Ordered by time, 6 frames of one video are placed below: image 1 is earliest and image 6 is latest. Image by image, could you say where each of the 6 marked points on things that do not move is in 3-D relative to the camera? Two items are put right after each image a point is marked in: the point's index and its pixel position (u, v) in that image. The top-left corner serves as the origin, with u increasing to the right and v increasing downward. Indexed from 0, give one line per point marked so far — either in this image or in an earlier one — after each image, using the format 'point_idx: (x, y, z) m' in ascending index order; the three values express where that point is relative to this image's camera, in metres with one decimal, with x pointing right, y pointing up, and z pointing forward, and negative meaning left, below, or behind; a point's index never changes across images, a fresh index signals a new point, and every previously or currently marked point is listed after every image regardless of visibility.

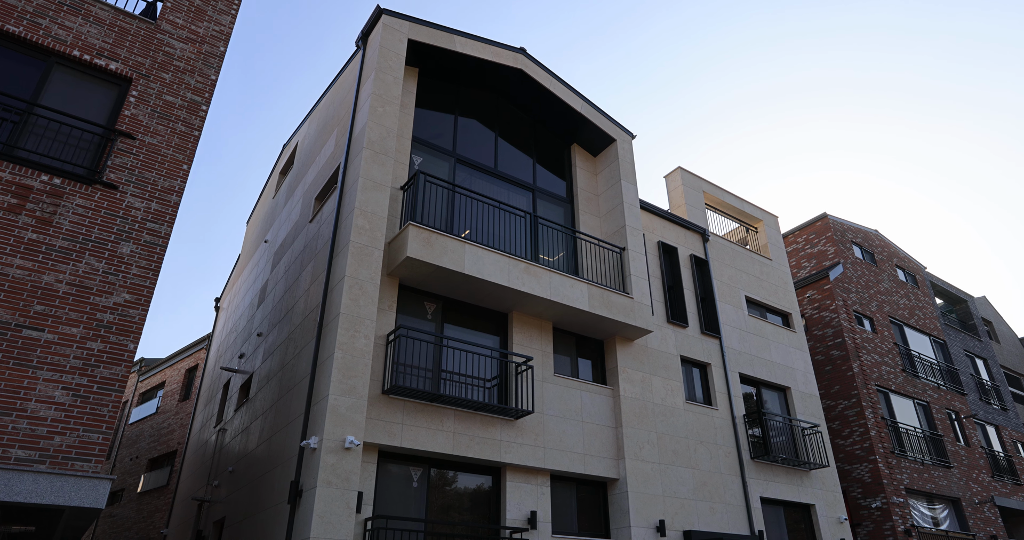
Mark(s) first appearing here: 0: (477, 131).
0: (-0.8, +3.1, +14.9) m
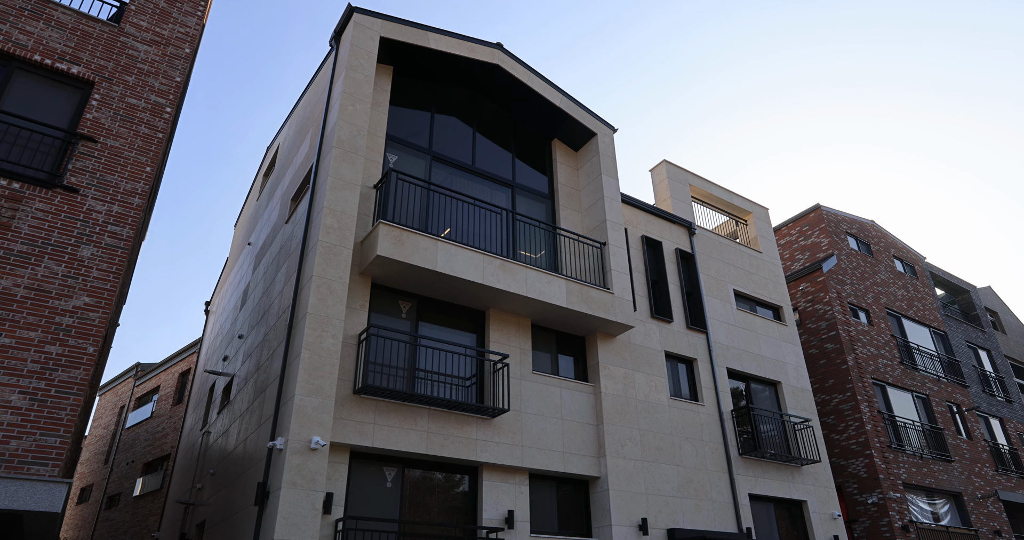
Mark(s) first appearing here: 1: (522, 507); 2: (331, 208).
0: (-1.3, +3.2, +14.8) m
1: (+0.2, -4.2, +11.8) m
2: (-3.0, +1.0, +11.0) m
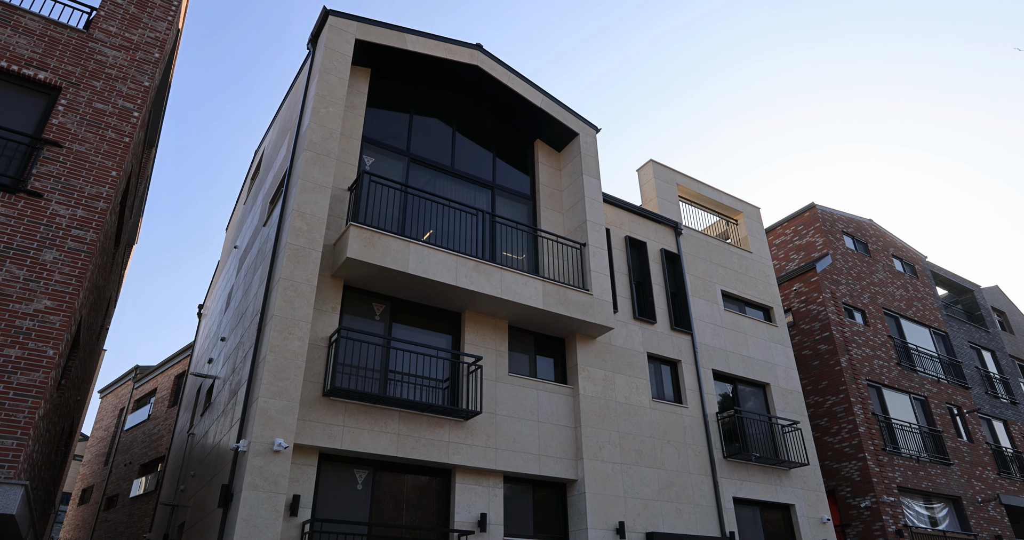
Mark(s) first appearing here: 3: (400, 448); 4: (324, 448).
0: (-1.7, +3.1, +14.8) m
1: (-0.3, -4.2, +11.7) m
2: (-3.5, +1.0, +11.1) m
3: (-1.9, -3.0, +11.1) m
4: (-2.9, -2.8, +10.4) m
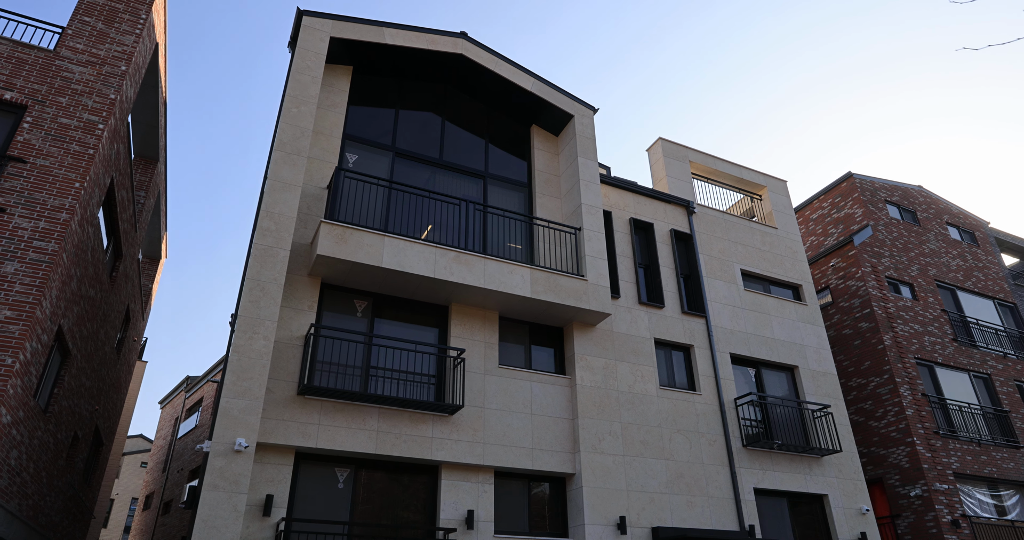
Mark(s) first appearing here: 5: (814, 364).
0: (-2.0, +3.2, +14.6) m
1: (-0.5, -4.0, +11.3) m
2: (-4.0, +1.0, +11.0) m
3: (-2.2, -2.9, +10.9) m
4: (-3.3, -2.7, +10.3) m
5: (+7.3, -2.3, +16.0) m
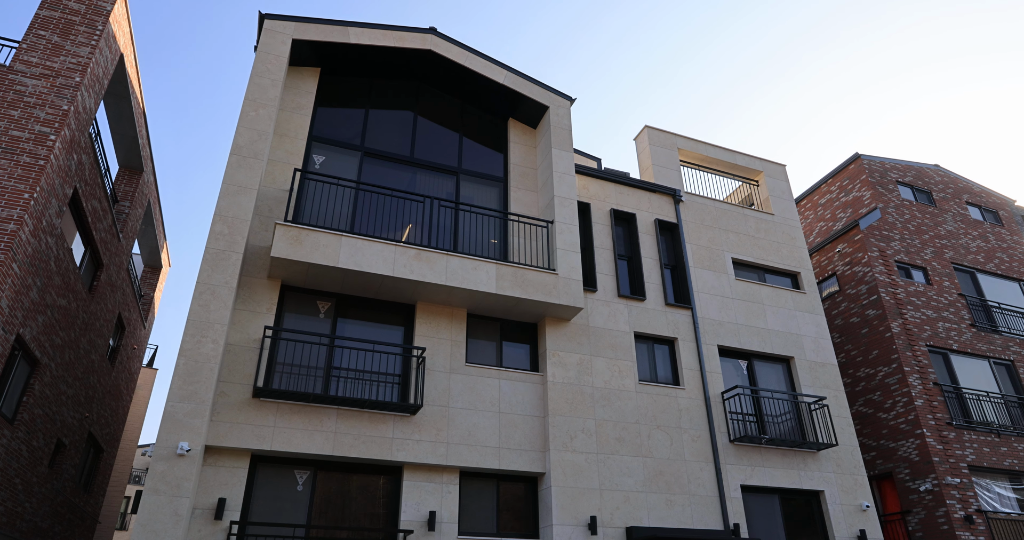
0: (-2.6, +3.2, +14.5) m
1: (-1.1, -3.9, +11.1) m
2: (-4.8, +0.9, +11.0) m
3: (-2.8, -2.9, +10.8) m
4: (-4.0, -2.8, +10.3) m
5: (+6.9, -1.9, +15.3) m
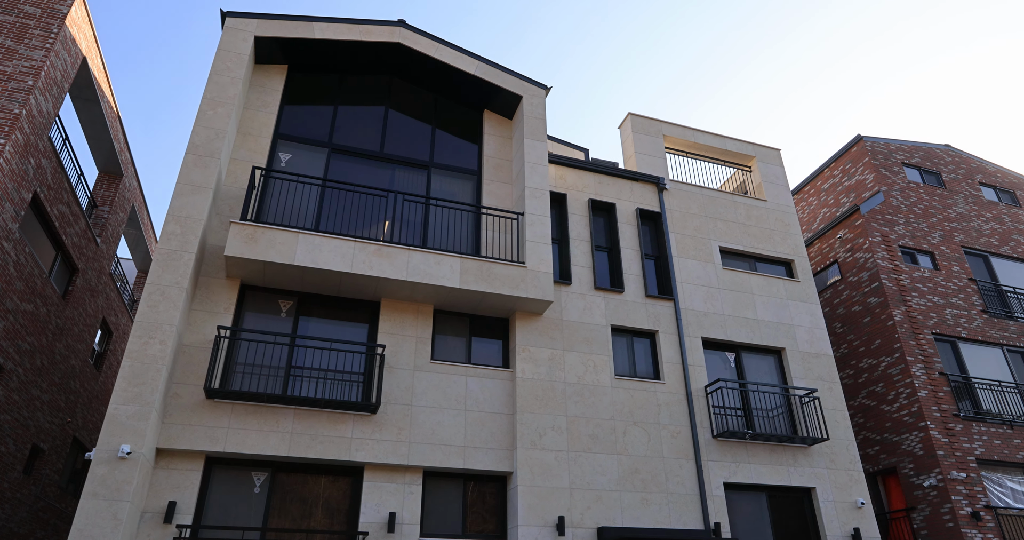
0: (-3.2, +3.3, +14.2) m
1: (-1.7, -3.9, +10.8) m
2: (-5.5, +0.9, +10.9) m
3: (-3.5, -2.8, +10.5) m
4: (-4.7, -2.8, +10.1) m
5: (+6.4, -1.6, +14.6) m
